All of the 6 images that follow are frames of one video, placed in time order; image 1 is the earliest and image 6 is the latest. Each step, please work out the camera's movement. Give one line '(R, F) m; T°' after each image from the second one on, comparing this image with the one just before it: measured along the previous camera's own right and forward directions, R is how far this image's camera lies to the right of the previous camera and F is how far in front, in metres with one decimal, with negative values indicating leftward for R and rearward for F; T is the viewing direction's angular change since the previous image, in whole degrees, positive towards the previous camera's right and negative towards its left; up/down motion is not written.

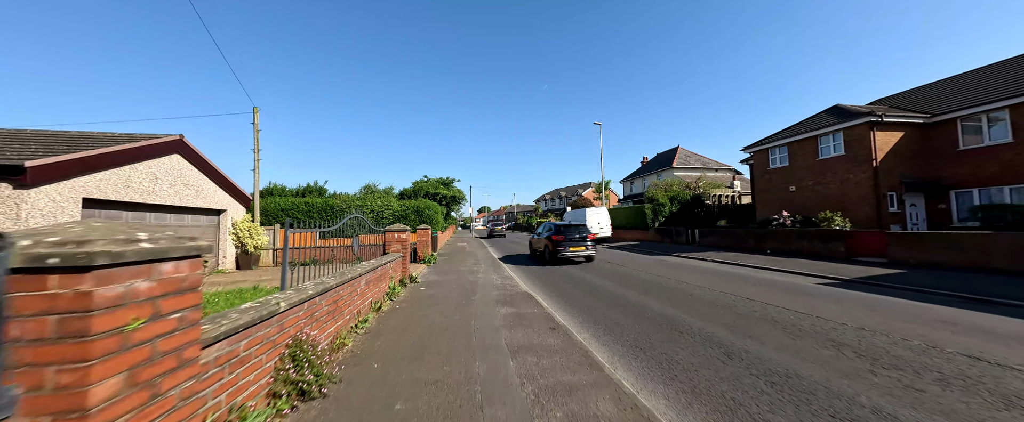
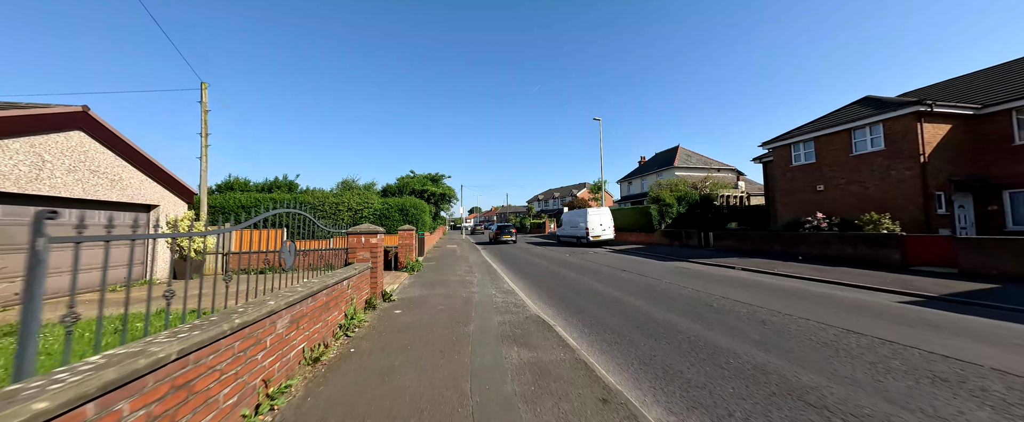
(-0.3, +2.0) m; +2°
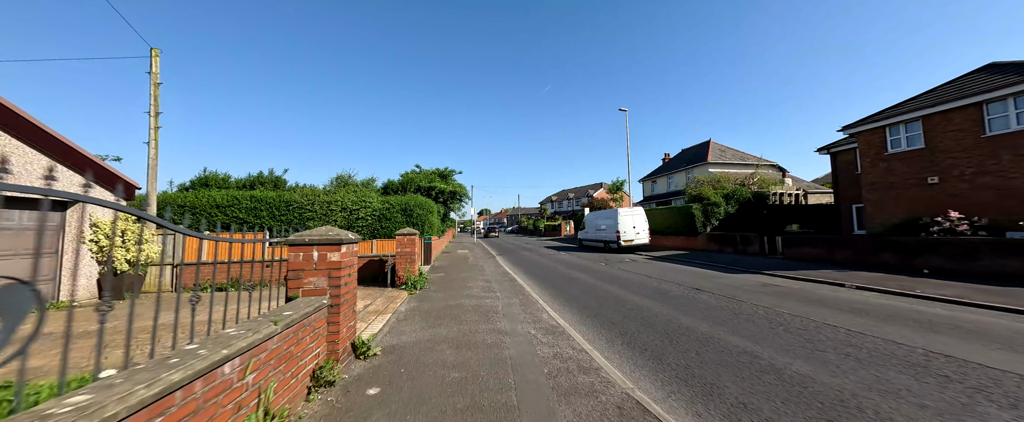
(-0.6, +2.7) m; -2°
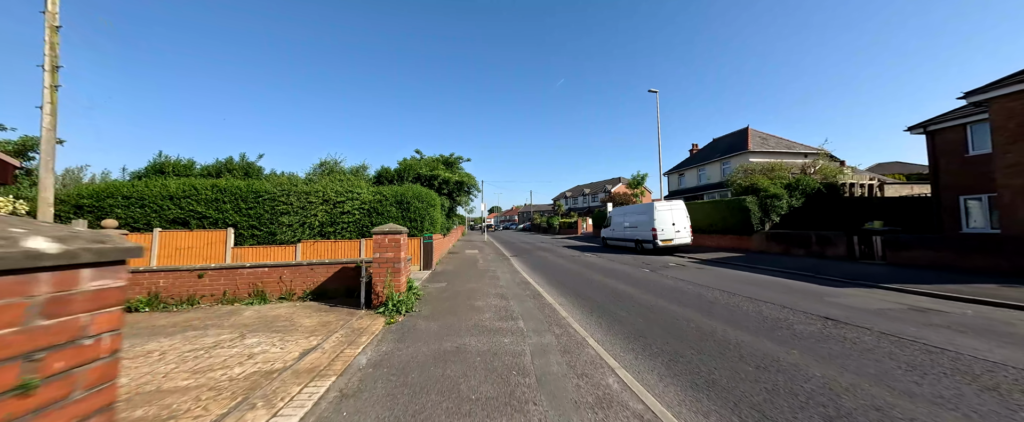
(-0.3, +2.7) m; -2°
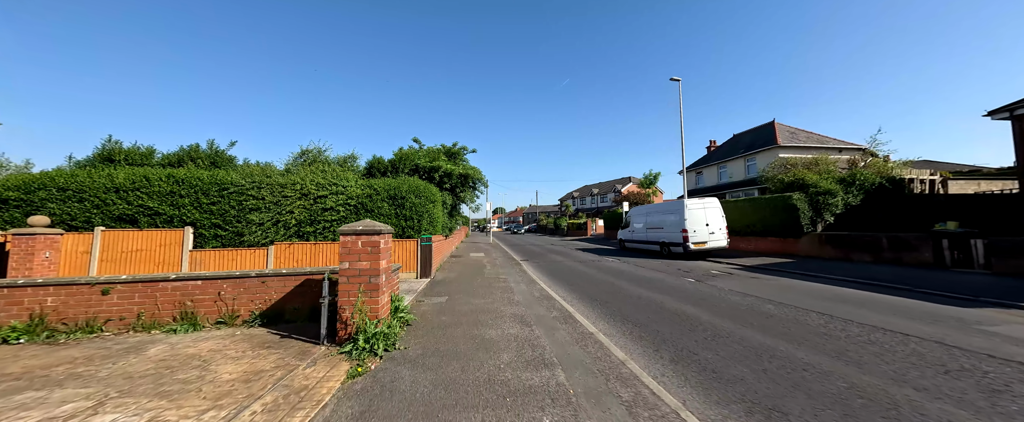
(-0.3, +1.9) m; -1°
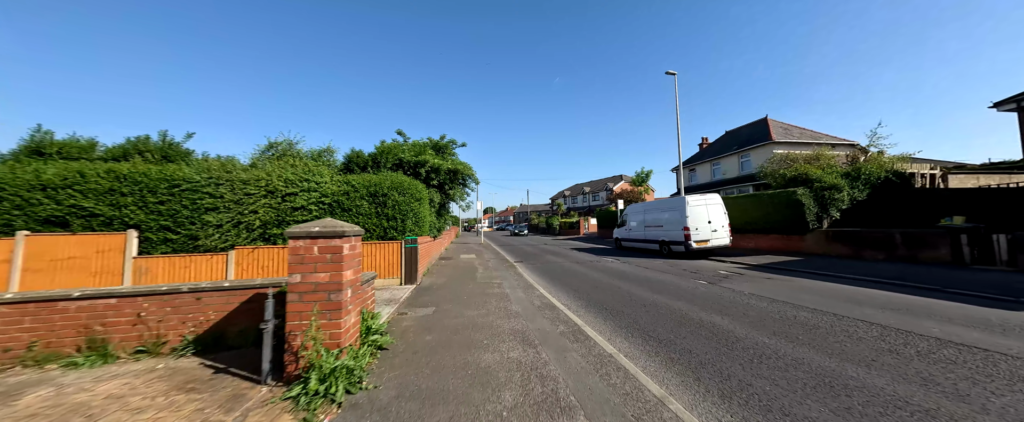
(-0.1, +0.9) m; +2°
